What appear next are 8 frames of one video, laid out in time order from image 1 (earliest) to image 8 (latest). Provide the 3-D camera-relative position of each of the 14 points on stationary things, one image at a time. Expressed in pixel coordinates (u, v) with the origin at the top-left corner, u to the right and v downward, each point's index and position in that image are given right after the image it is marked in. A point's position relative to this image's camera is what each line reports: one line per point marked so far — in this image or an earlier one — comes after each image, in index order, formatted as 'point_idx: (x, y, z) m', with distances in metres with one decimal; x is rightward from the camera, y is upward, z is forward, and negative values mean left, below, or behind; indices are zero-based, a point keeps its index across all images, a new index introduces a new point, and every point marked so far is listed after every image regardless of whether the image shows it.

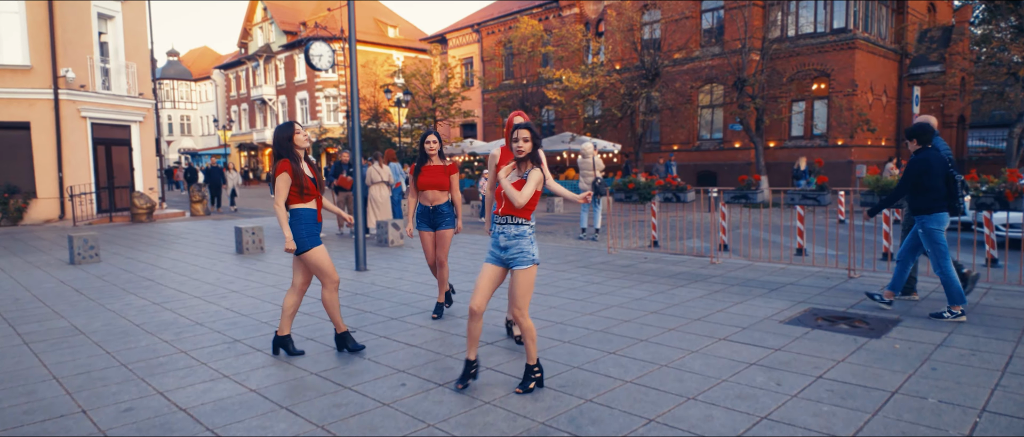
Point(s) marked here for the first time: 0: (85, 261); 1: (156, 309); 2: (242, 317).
0: (-6.8, -0.7, +11.4) m
1: (-3.7, -1.0, +7.4) m
2: (-2.6, -1.0, +6.9) m
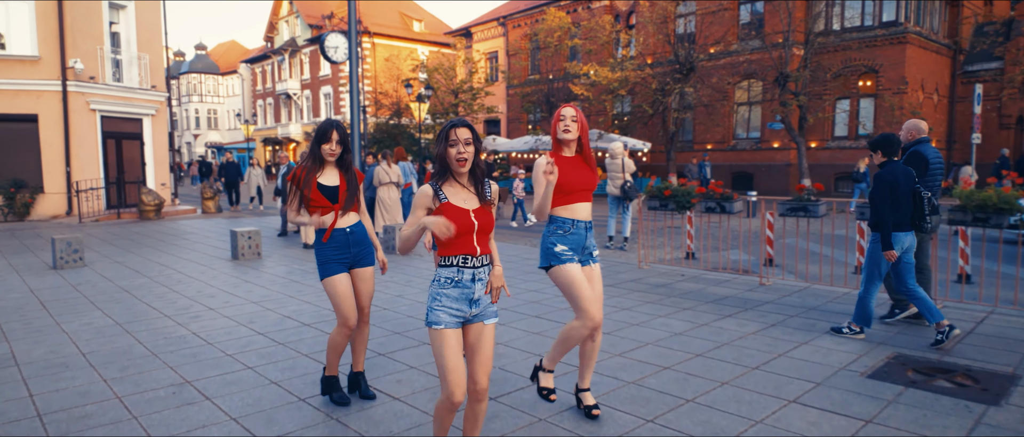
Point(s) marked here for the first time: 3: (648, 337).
0: (-6.5, -0.7, +10.5) m
1: (-3.5, -1.0, +6.4) m
2: (-2.5, -1.1, +5.8) m
3: (+1.1, -1.0, +5.8) m
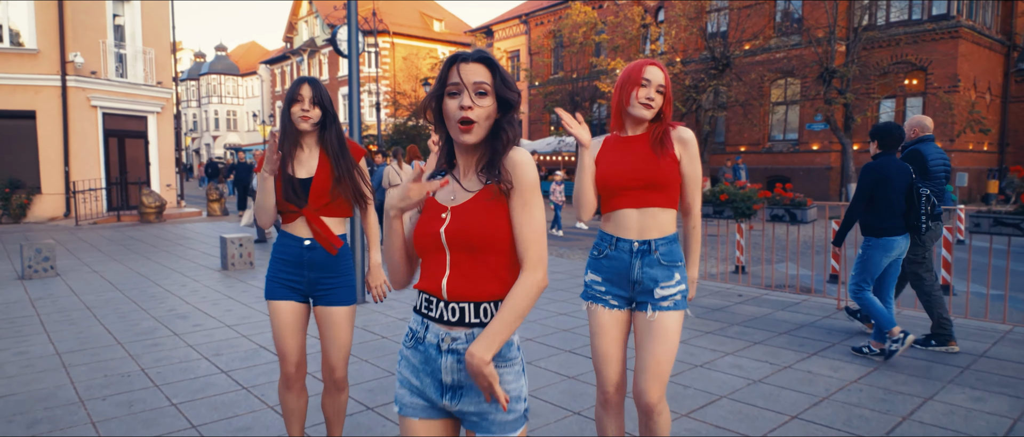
0: (-6.2, -0.7, +9.3) m
1: (-3.3, -1.1, +5.1) m
2: (-2.3, -1.1, +4.5) m
3: (+1.3, -1.1, +4.4) m
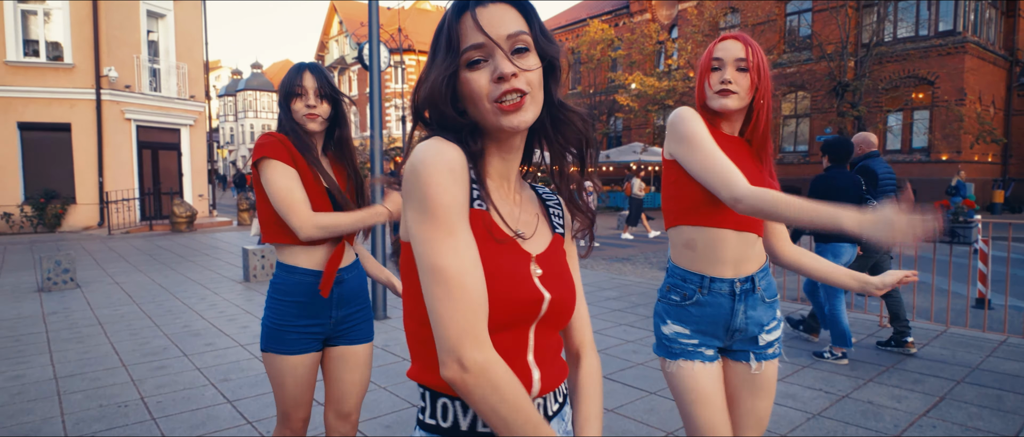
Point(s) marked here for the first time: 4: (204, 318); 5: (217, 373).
0: (-5.8, -0.9, +9.2) m
1: (-3.1, -1.2, +4.8) m
2: (-2.1, -1.2, +4.2) m
3: (+1.5, -1.1, +3.9) m
4: (-3.1, -1.0, +7.3) m
5: (-2.1, -1.1, +5.2) m
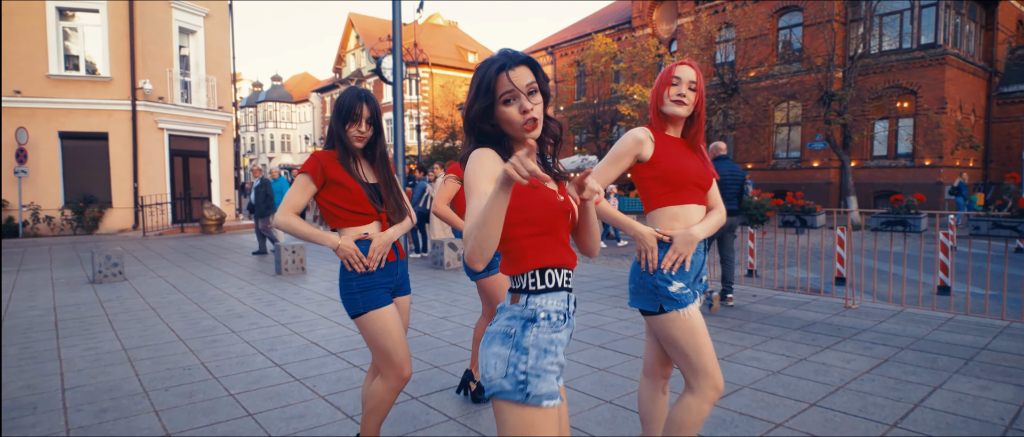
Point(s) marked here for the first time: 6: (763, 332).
0: (-5.7, -0.9, +10.1) m
1: (-3.1, -1.1, +5.7) m
2: (-2.1, -1.1, +5.0) m
3: (+1.5, -1.0, +4.7) m
4: (-3.0, -1.0, +8.1) m
5: (-2.1, -1.0, +6.0) m
6: (+2.1, -1.0, +6.1) m
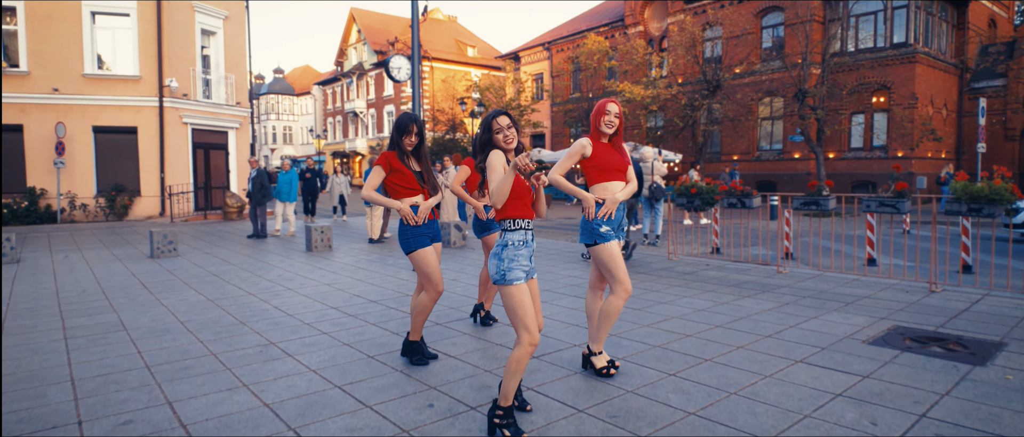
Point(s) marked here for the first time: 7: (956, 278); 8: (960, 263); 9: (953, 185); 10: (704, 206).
0: (-5.8, -0.6, +11.8) m
1: (-3.1, -0.9, +7.4) m
2: (-2.1, -0.9, +6.8) m
3: (+1.5, -0.8, +6.4) m
4: (-3.1, -0.7, +9.9) m
5: (-2.1, -0.8, +7.8) m
6: (+2.1, -0.8, +7.8) m
7: (+5.2, -0.7, +8.4) m
8: (+5.9, -0.6, +9.5) m
9: (+4.5, +0.3, +7.3) m
10: (+2.6, +0.2, +9.7) m
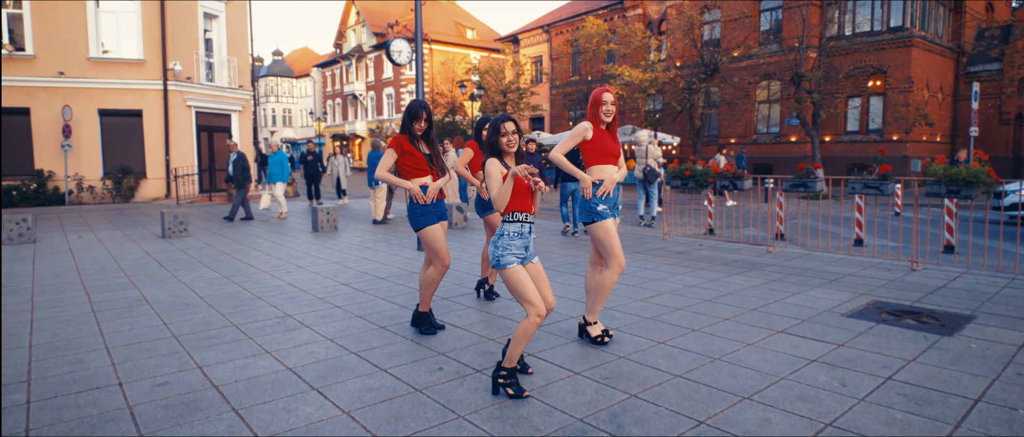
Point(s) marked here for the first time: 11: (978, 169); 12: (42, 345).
0: (-5.7, -0.3, +12.2) m
1: (-3.1, -0.7, +7.8) m
2: (-2.1, -0.7, +7.1) m
3: (+1.5, -0.7, +6.8) m
4: (-3.1, -0.5, +10.2) m
5: (-2.1, -0.6, +8.1) m
6: (+2.1, -0.5, +8.2) m
7: (+5.3, -0.5, +8.8) m
8: (+5.9, -0.3, +9.8) m
9: (+4.5, +0.5, +7.6) m
10: (+2.6, +0.4, +10.0) m
11: (+4.7, +0.5, +7.2) m
12: (-3.3, -0.9, +5.1) m
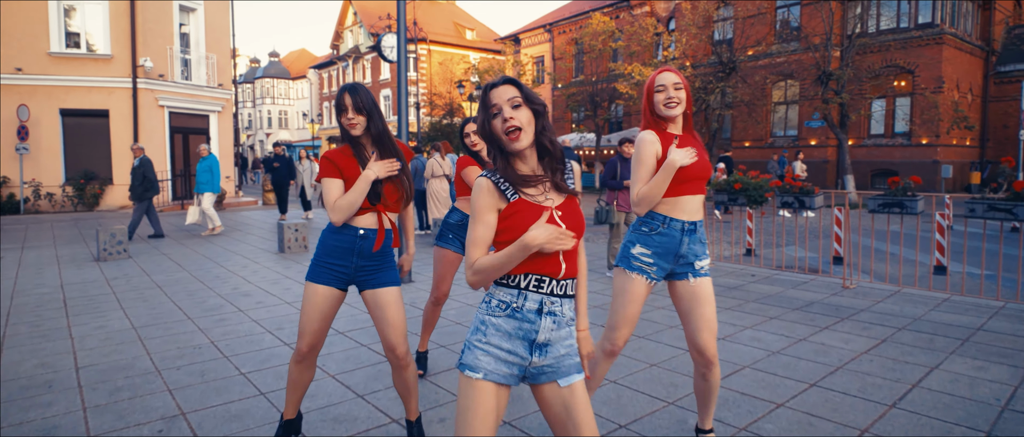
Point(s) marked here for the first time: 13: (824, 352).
0: (-5.7, -0.6, +10.1) m
1: (-3.1, -0.9, +5.8) m
2: (-2.1, -1.0, +5.1) m
3: (+1.5, -0.9, +4.8) m
4: (-3.0, -0.7, +8.2) m
5: (-2.1, -0.9, +6.1) m
6: (+2.2, -0.8, +6.2) m
7: (+5.3, -0.8, +6.8) m
8: (+6.0, -0.6, +7.8) m
9: (+4.5, +0.3, +5.6) m
10: (+2.7, +0.2, +8.0) m
11: (+4.8, +0.2, +5.2) m
12: (-3.3, -1.1, +3.1) m
13: (+2.1, -0.9, +4.9) m
